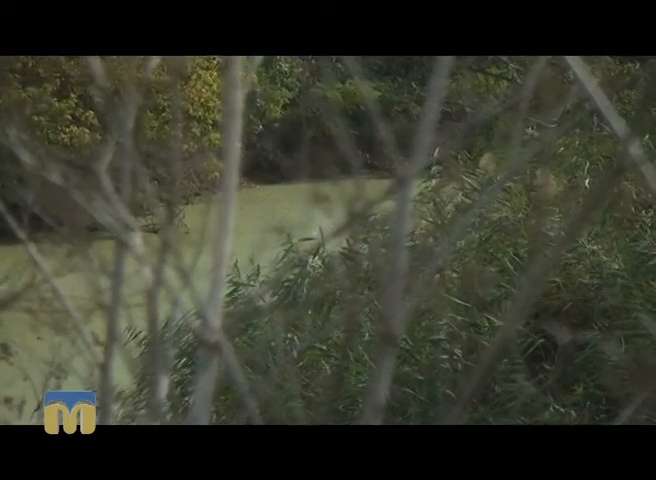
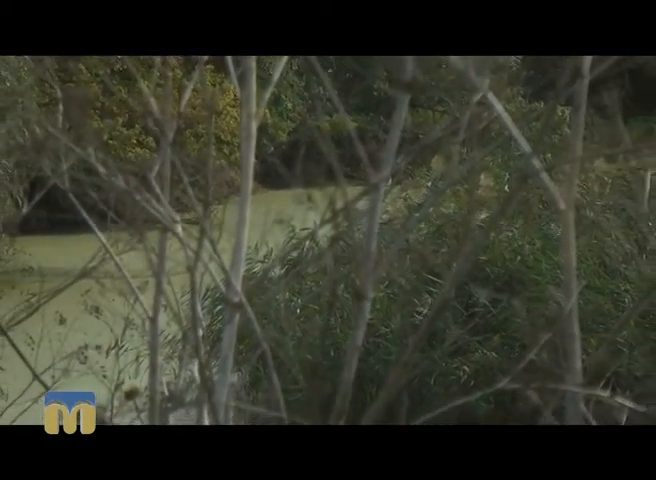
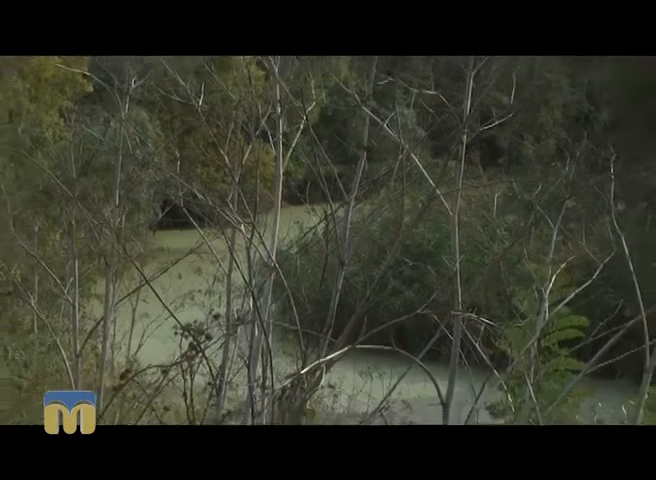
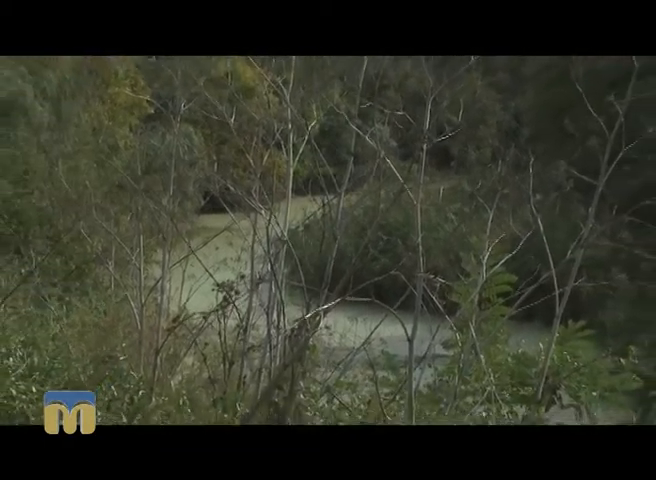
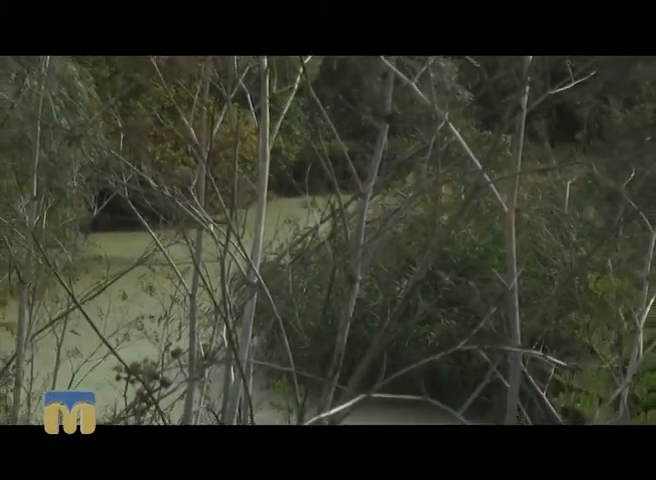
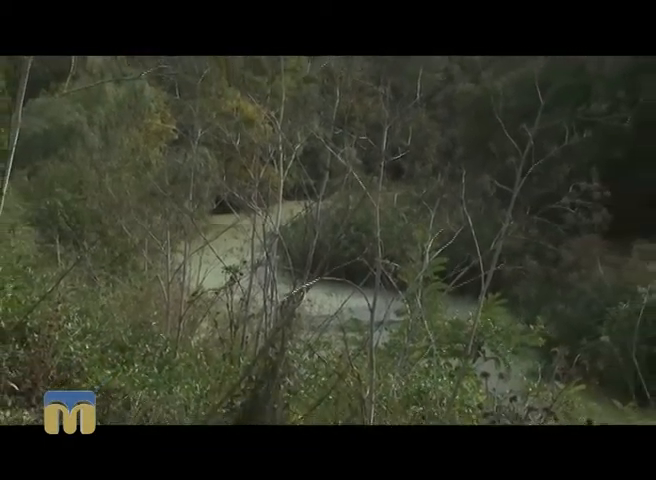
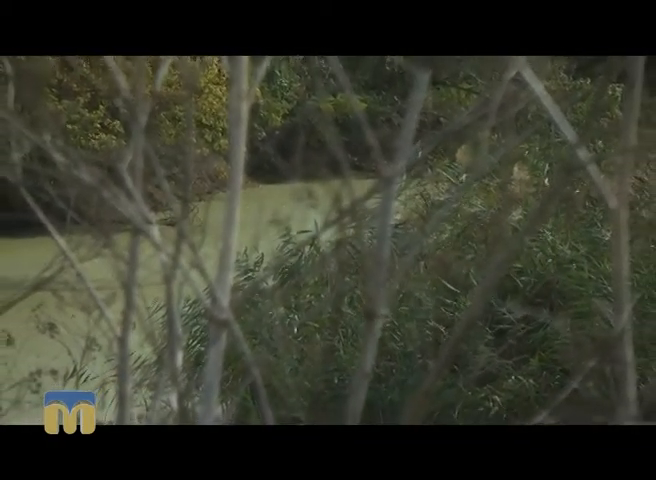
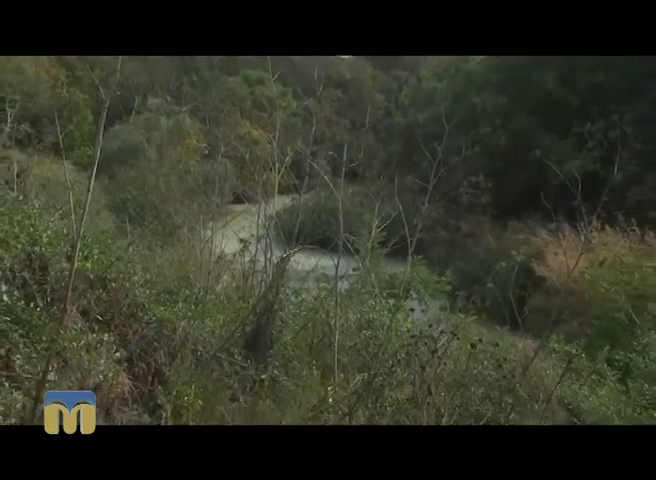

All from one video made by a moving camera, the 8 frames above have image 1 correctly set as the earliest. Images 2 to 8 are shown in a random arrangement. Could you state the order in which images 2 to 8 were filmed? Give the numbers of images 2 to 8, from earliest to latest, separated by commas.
7, 2, 5, 3, 4, 6, 8
